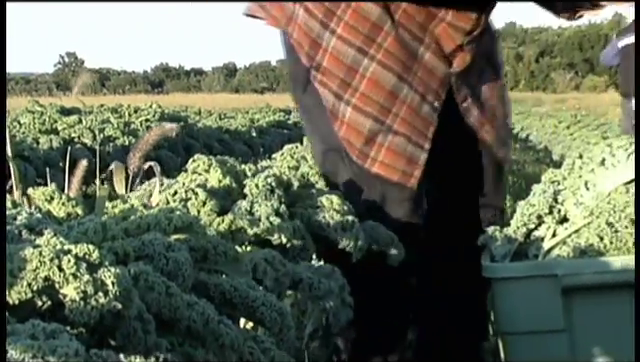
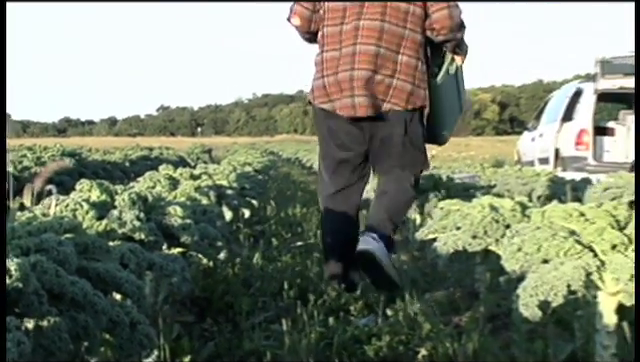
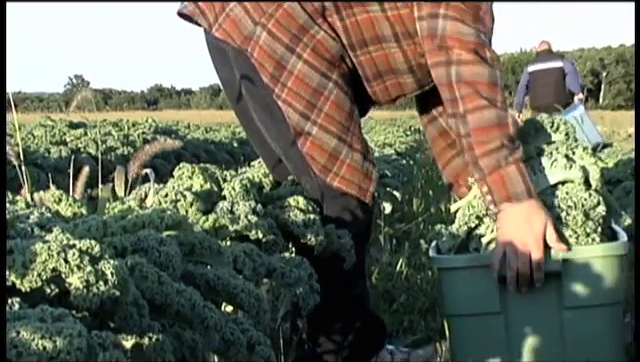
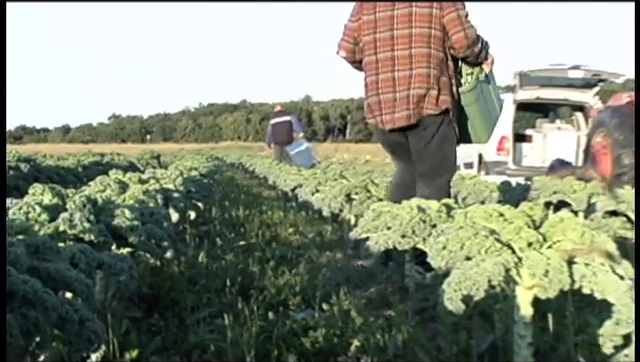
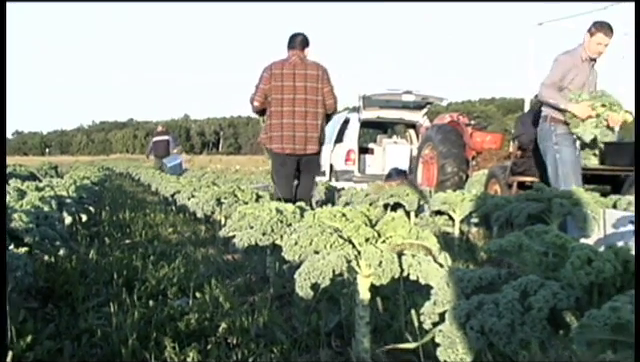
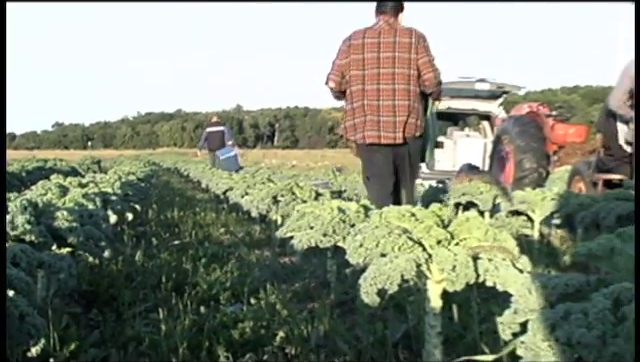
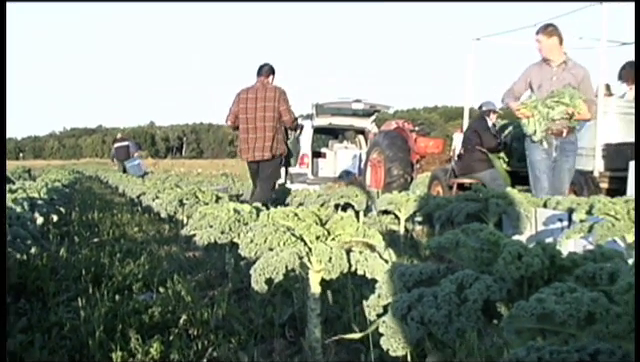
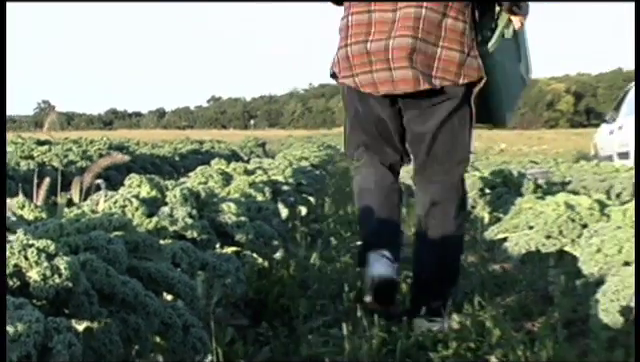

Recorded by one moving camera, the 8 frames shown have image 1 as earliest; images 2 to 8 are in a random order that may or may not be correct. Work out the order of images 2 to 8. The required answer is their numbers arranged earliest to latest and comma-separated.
3, 8, 2, 4, 6, 5, 7
